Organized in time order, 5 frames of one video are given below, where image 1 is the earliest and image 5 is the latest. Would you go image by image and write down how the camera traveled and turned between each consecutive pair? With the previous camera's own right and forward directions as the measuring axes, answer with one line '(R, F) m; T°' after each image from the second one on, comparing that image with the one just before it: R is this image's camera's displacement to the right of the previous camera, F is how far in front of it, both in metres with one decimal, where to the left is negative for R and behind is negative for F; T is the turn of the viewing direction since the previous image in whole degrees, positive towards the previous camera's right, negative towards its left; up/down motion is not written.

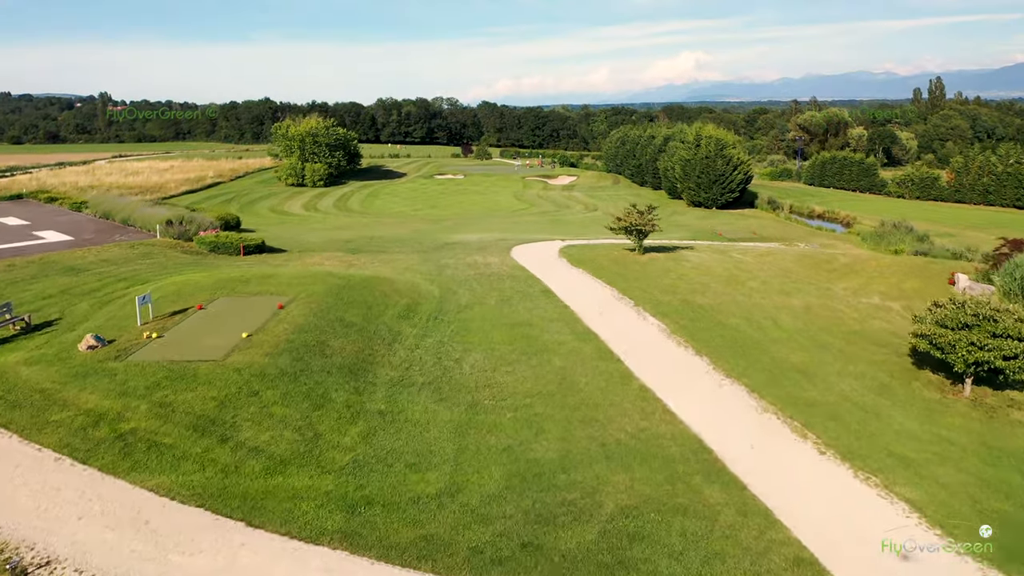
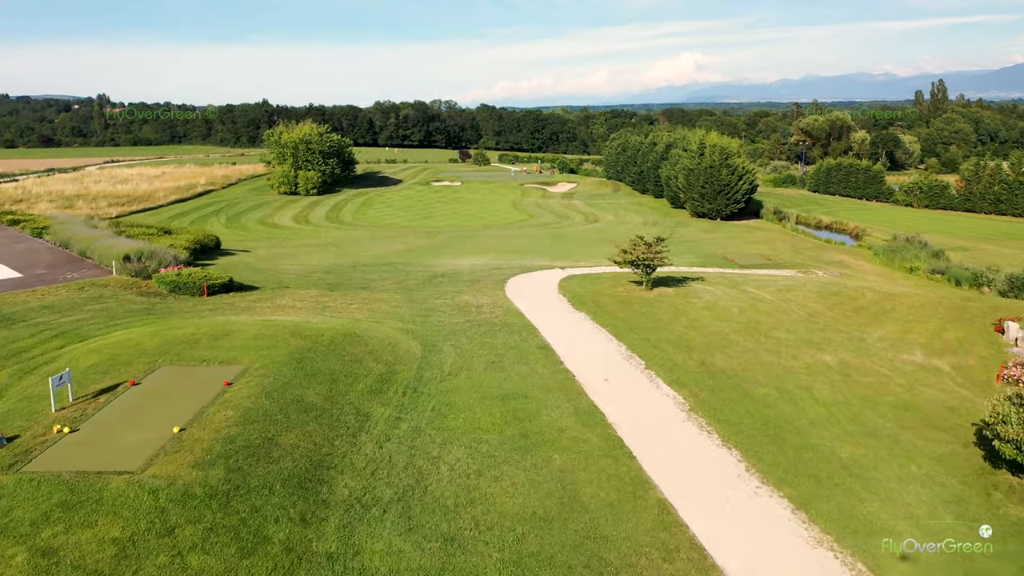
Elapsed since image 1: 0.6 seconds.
(+0.1, +1.9) m; 0°
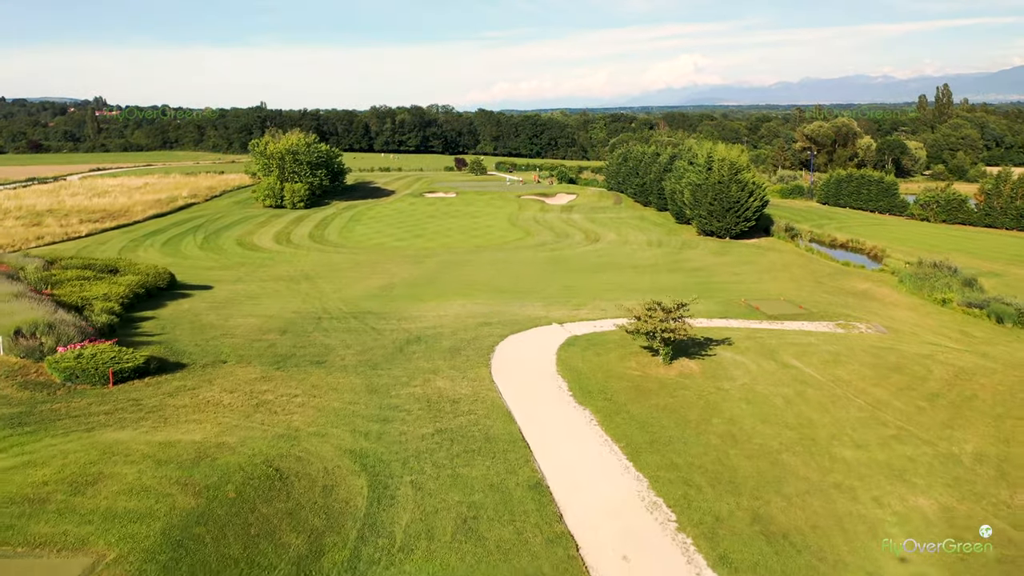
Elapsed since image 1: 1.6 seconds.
(+0.2, +3.5) m; 0°
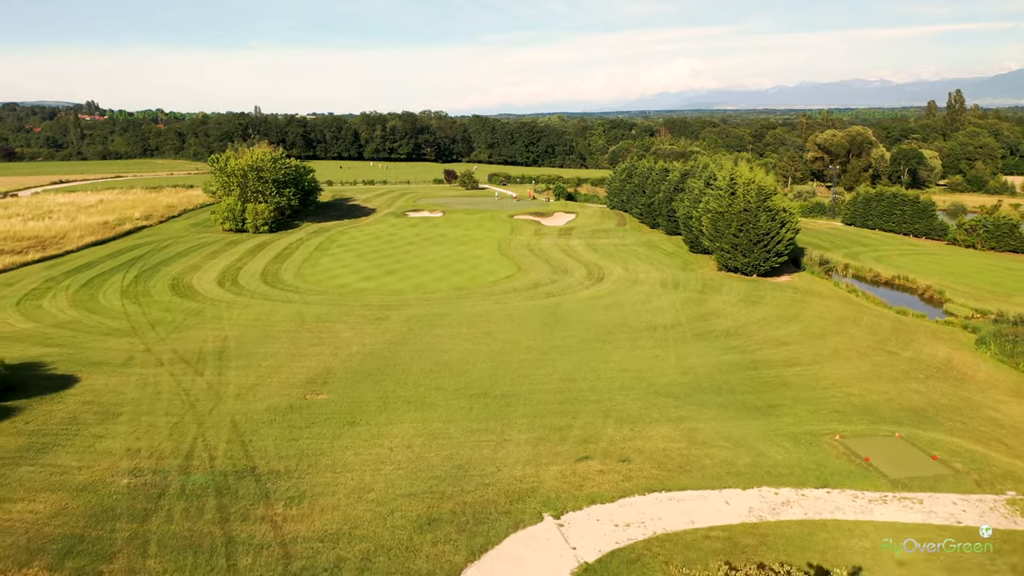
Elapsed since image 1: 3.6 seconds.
(+0.5, +8.2) m; 0°
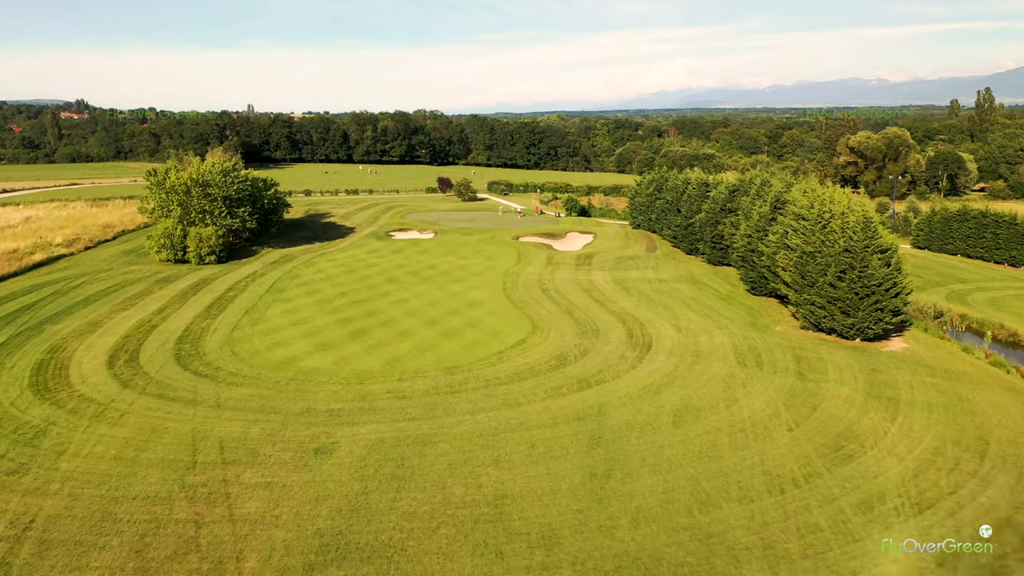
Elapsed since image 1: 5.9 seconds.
(-0.6, +12.7) m; 0°
